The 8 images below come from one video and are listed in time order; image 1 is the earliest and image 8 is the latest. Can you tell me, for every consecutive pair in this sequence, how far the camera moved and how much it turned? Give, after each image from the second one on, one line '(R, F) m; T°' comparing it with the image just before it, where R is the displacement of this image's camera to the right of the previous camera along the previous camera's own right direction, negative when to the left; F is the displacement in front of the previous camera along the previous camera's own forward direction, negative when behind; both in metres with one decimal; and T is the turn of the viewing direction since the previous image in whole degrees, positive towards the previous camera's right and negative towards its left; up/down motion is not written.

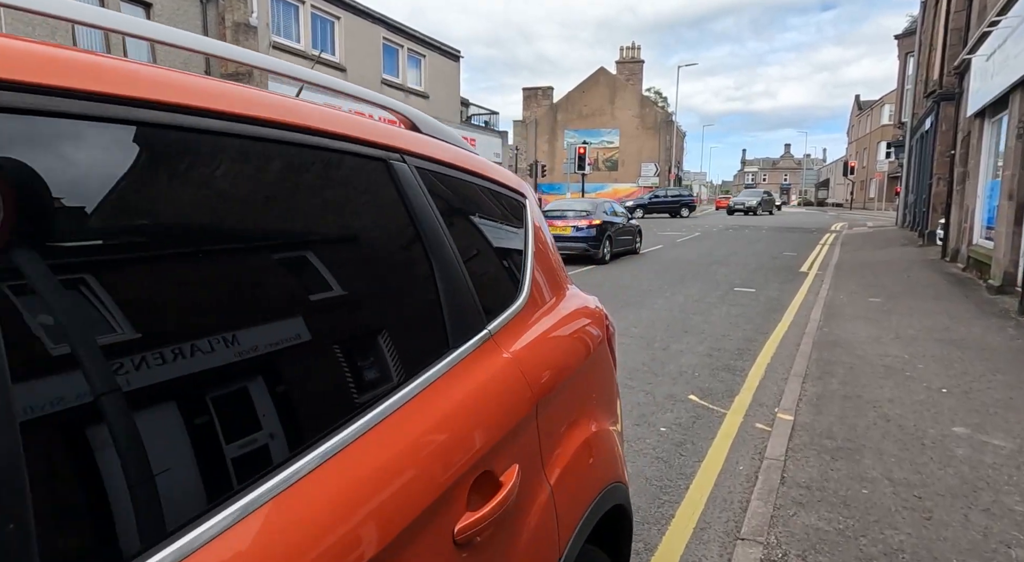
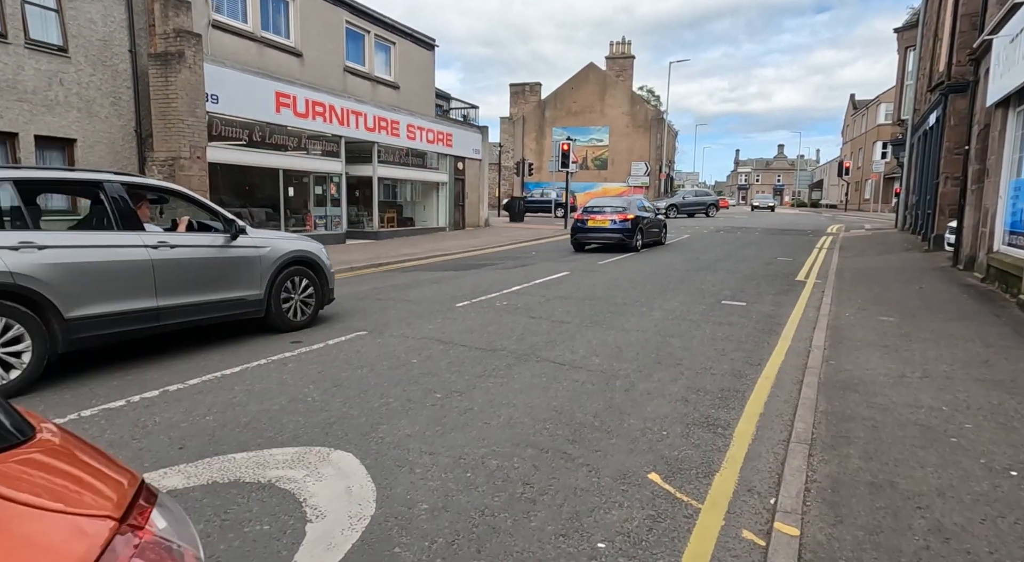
(+0.6, +1.4) m; +1°
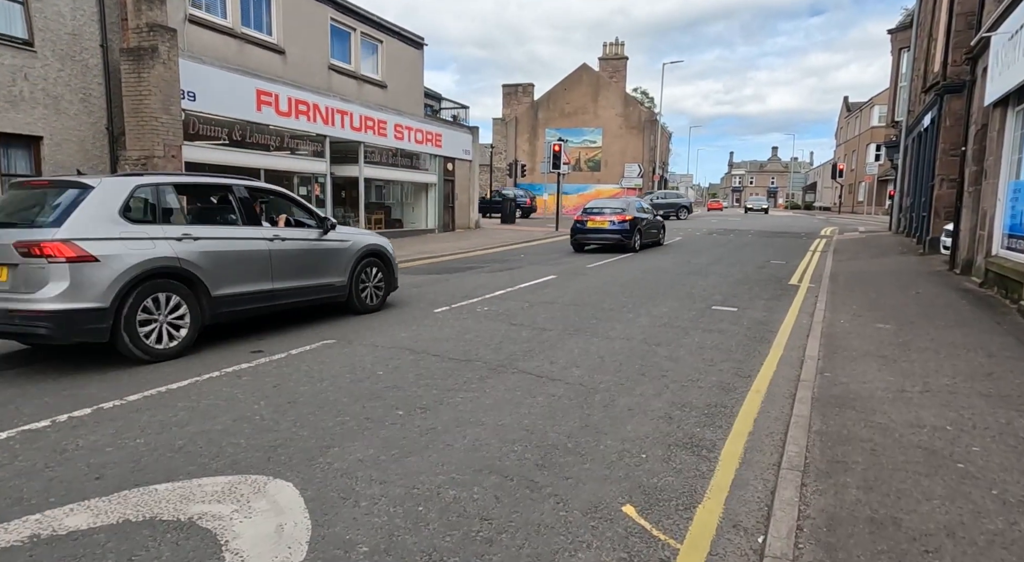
(+0.2, +0.4) m; 0°
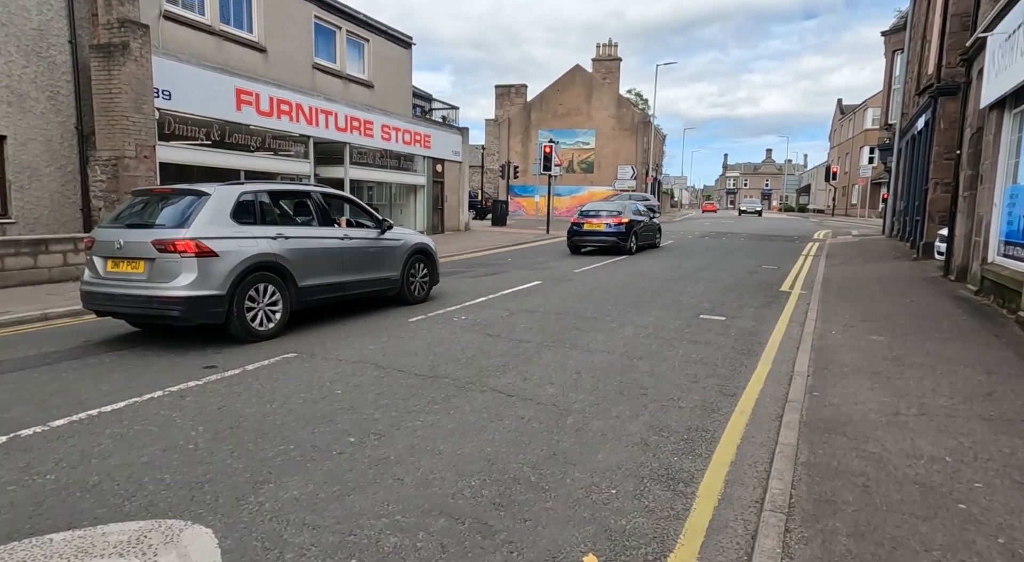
(+0.2, +0.3) m; 0°
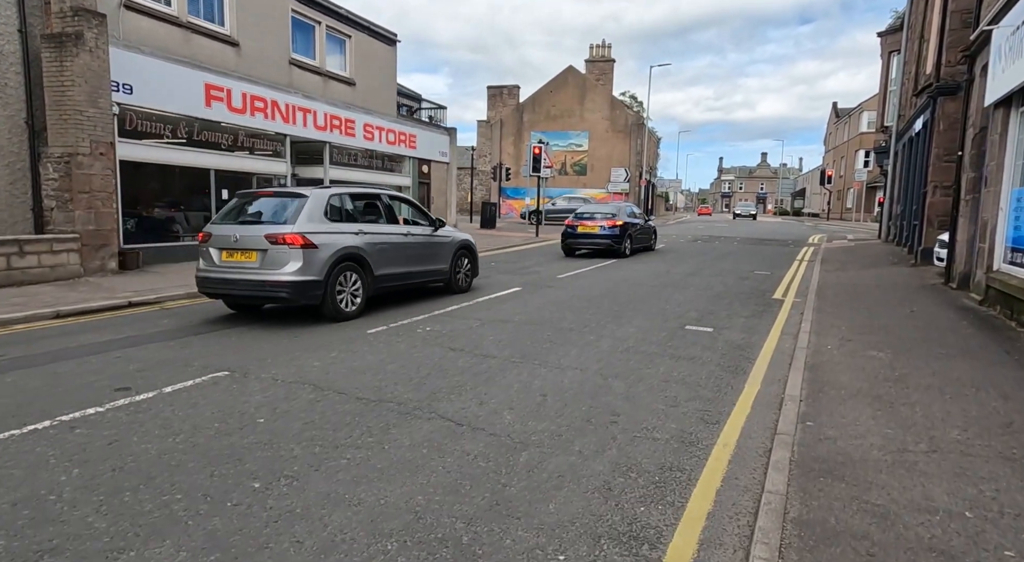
(+0.3, +0.6) m; 0°
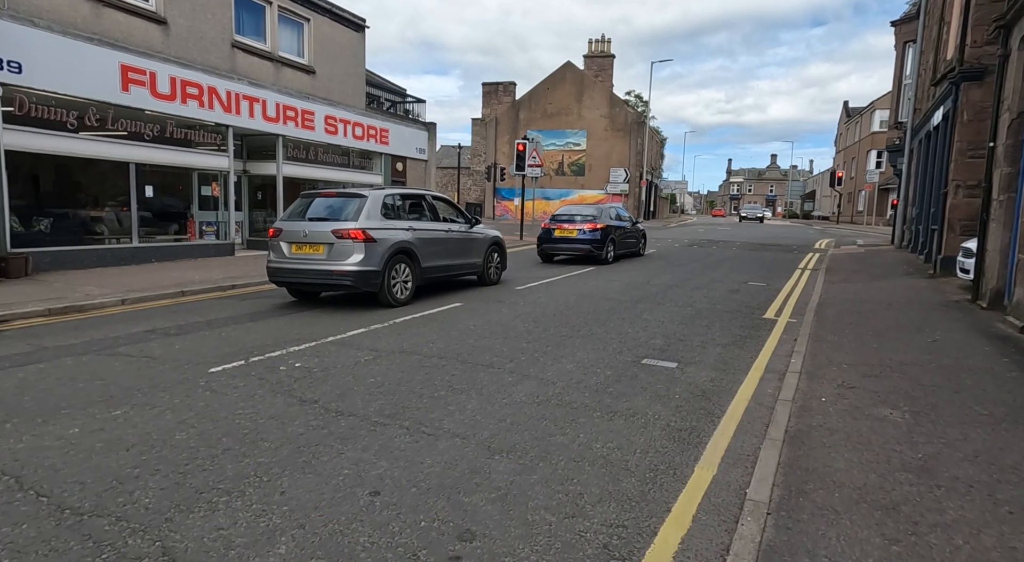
(+1.0, +1.7) m; -1°
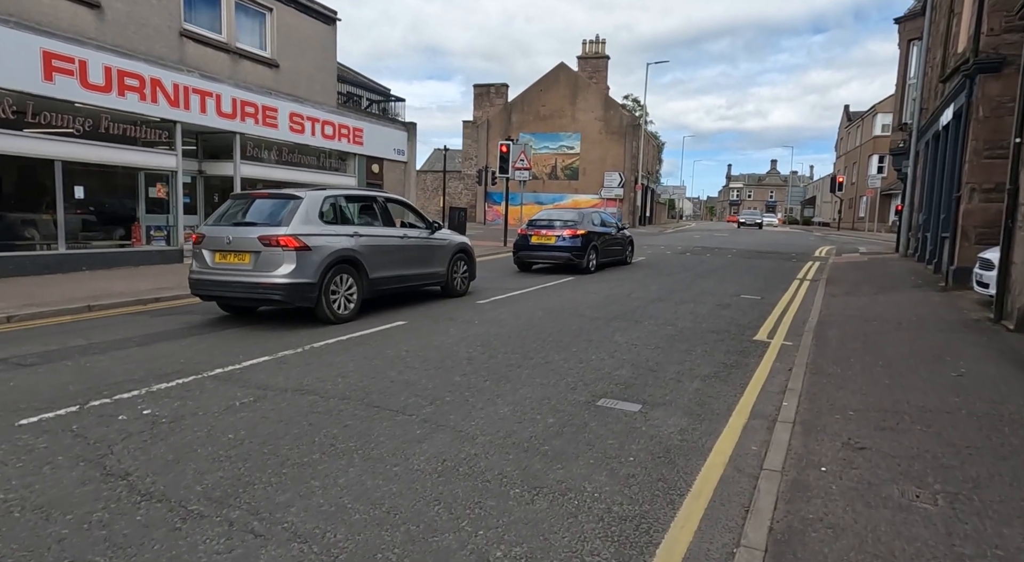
(+0.6, +1.2) m; 0°
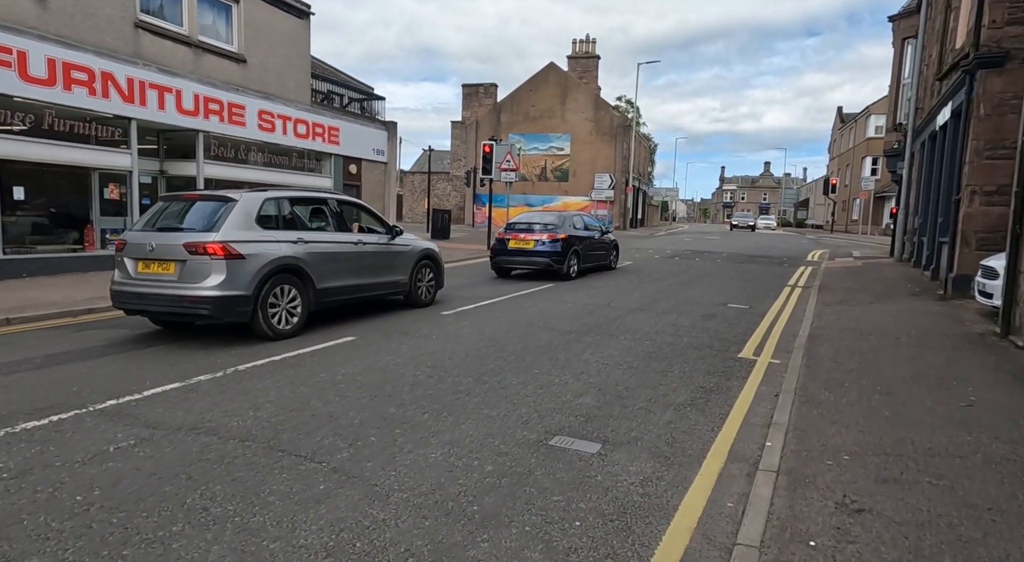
(+0.4, +0.7) m; 0°
